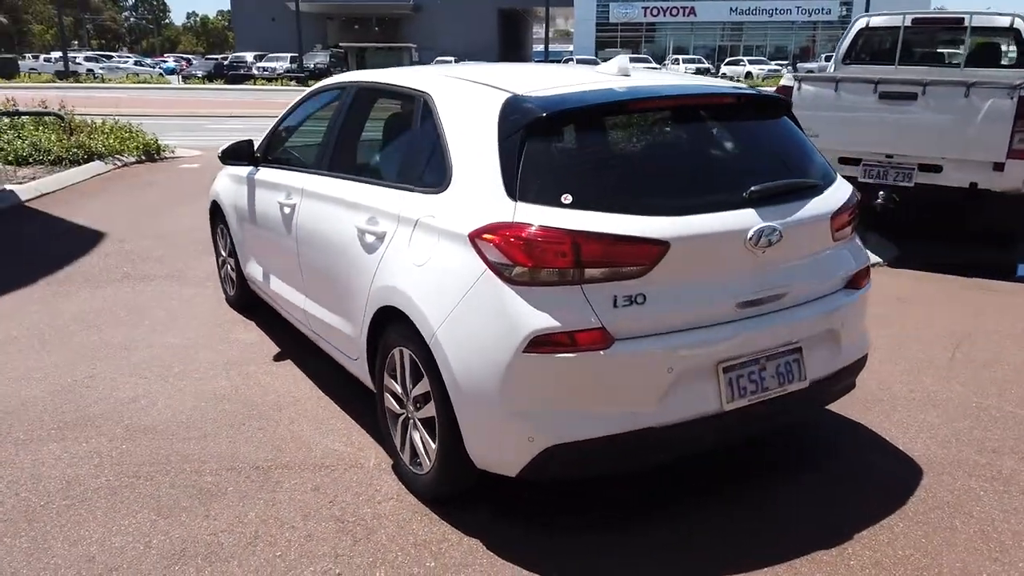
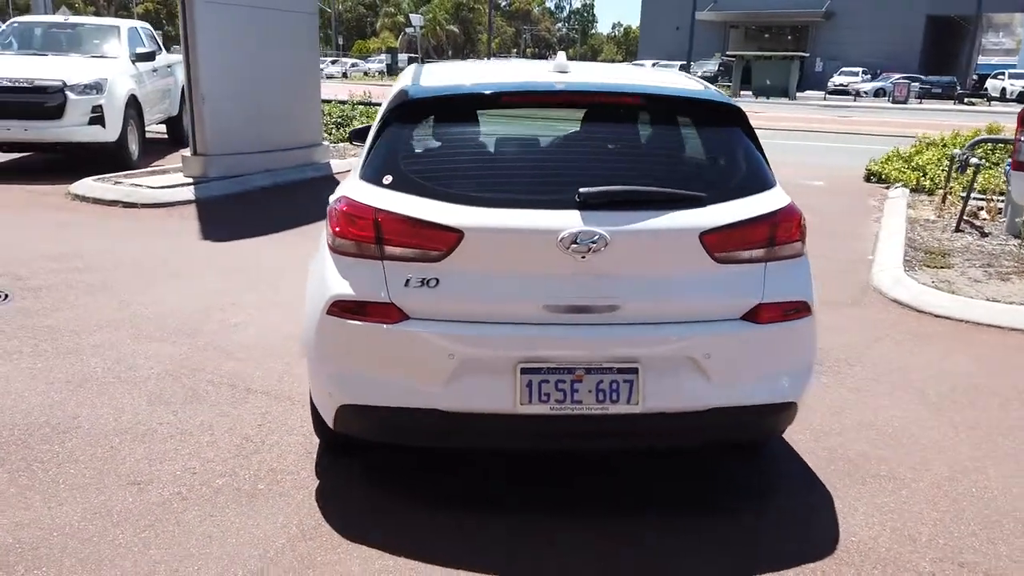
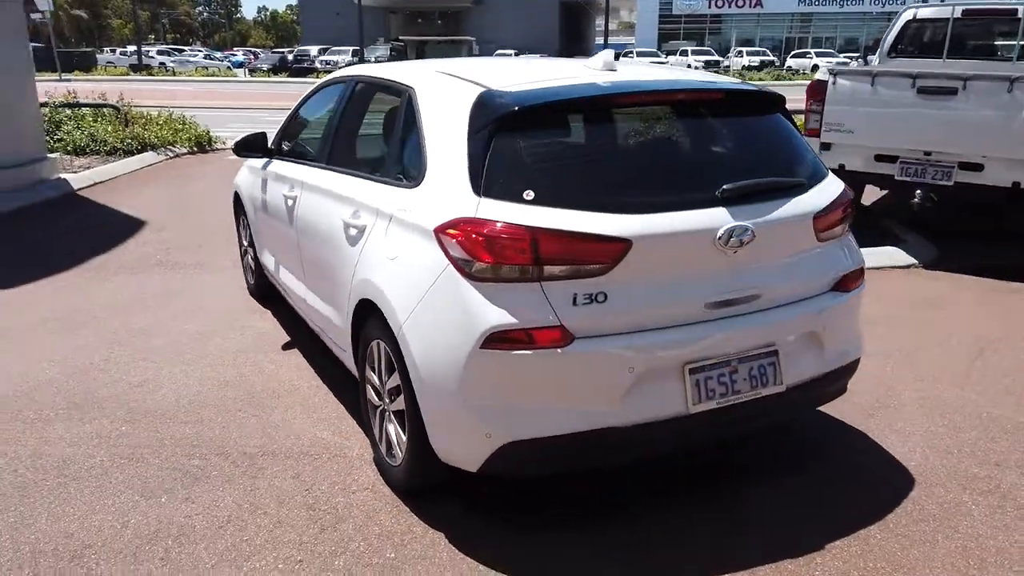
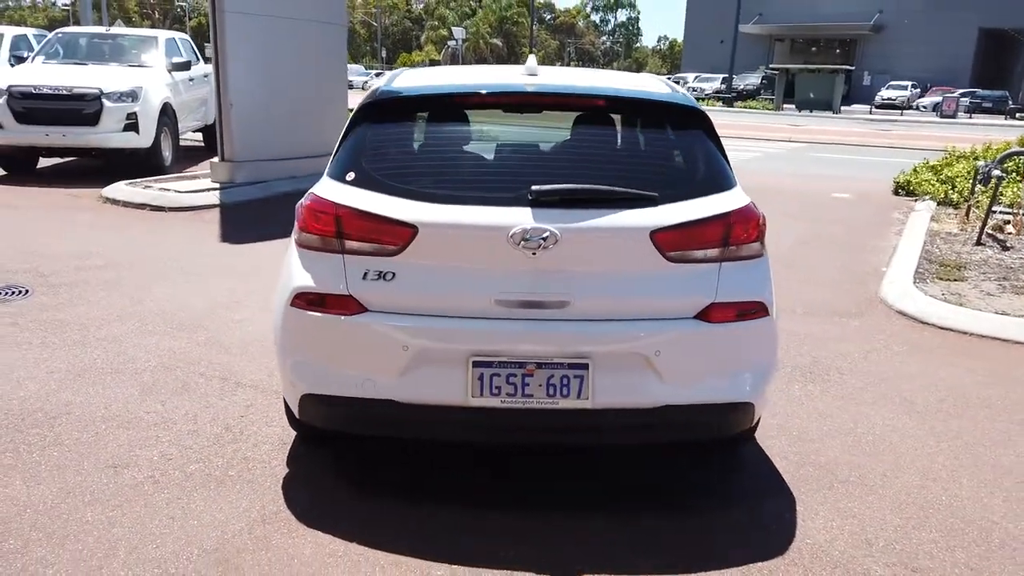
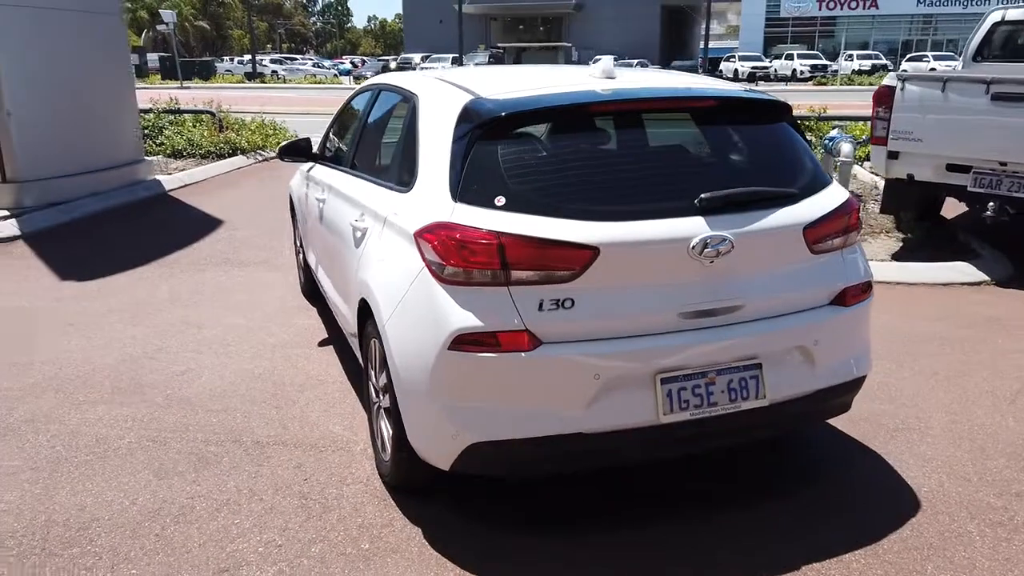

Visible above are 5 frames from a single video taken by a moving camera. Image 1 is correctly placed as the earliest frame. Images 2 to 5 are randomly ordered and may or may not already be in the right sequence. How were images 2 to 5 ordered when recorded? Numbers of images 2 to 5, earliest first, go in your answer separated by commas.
3, 5, 2, 4
